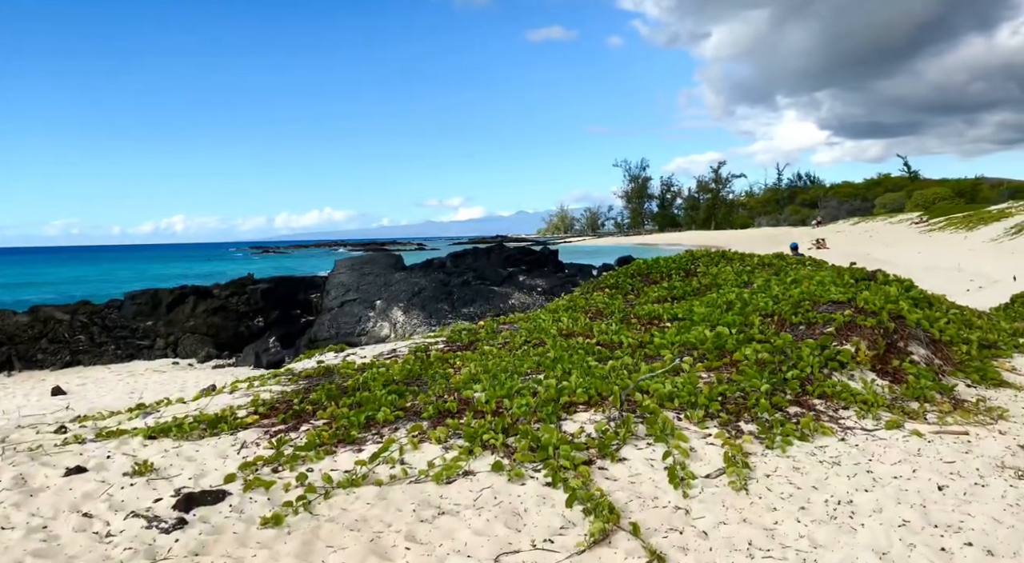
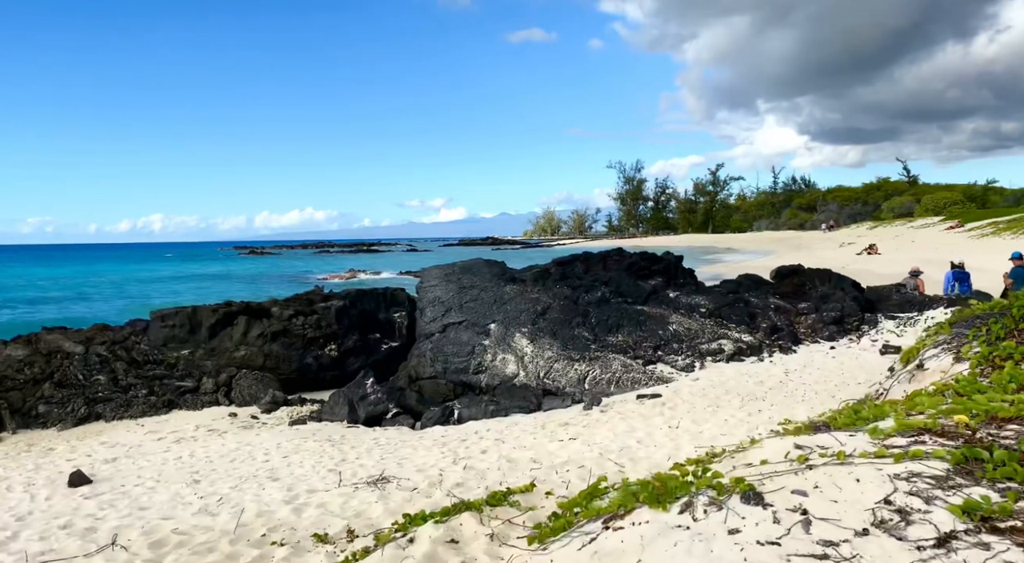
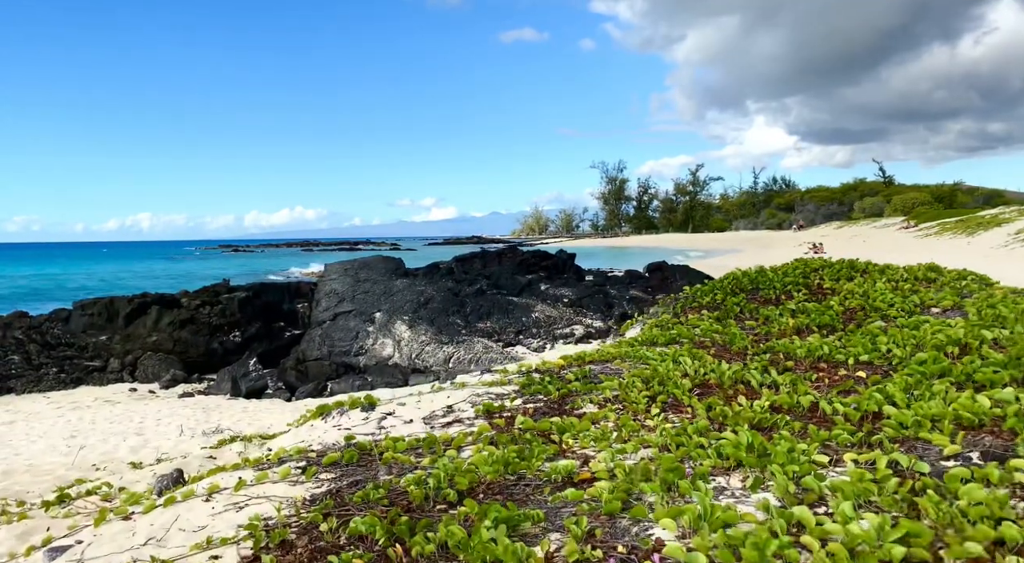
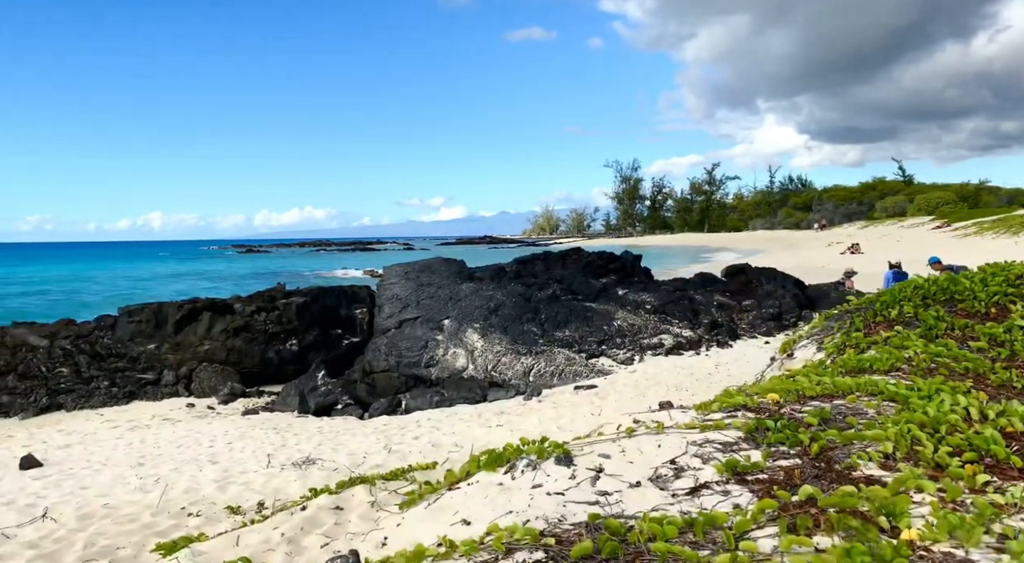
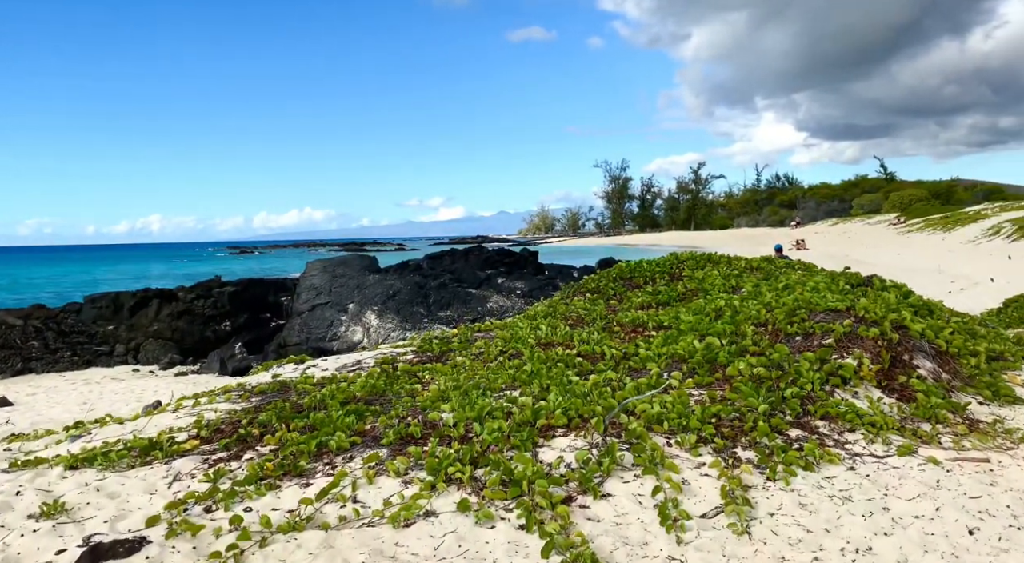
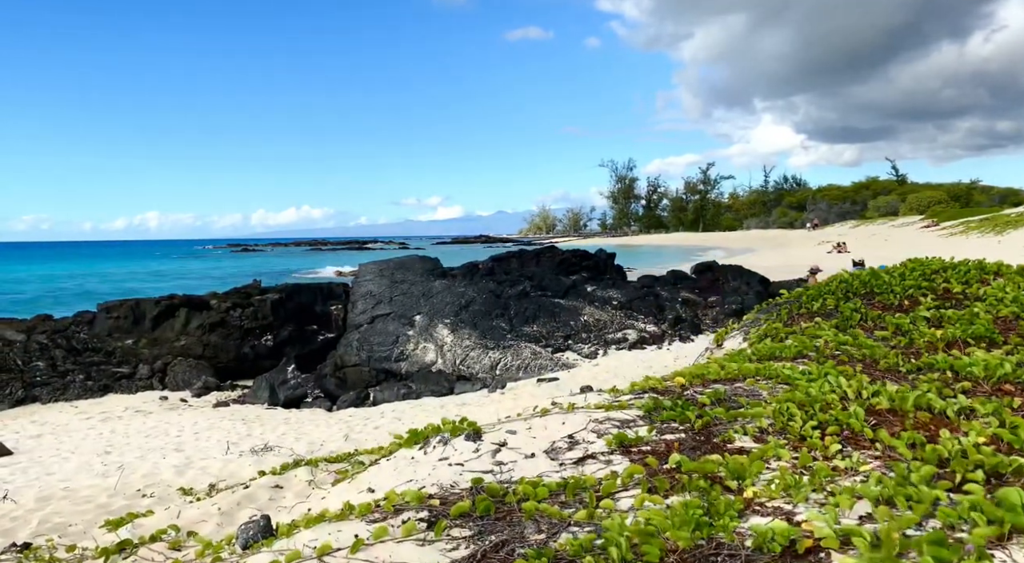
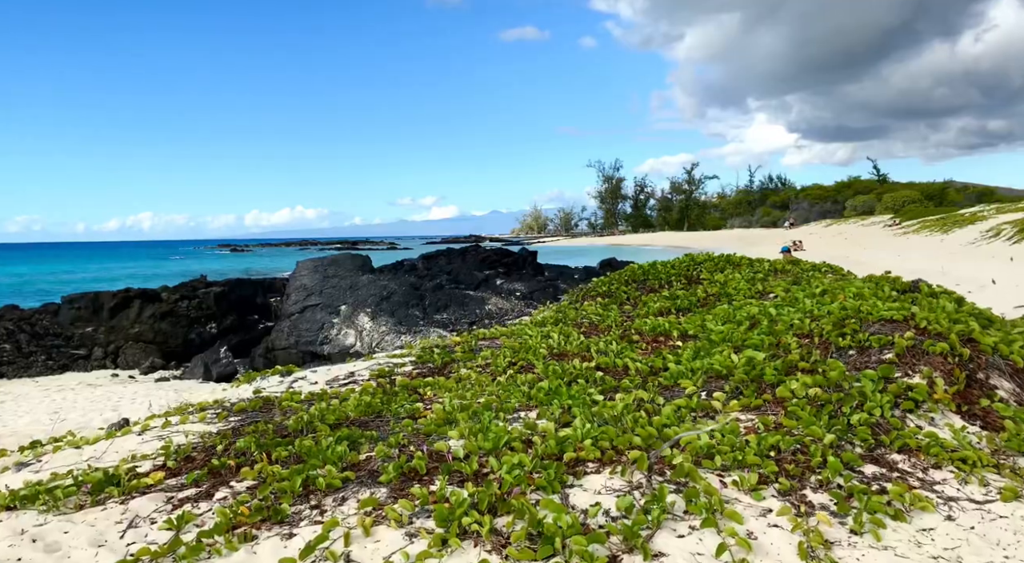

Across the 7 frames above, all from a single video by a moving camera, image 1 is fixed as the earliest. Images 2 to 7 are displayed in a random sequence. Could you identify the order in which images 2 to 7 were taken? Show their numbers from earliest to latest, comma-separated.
5, 7, 3, 6, 4, 2
